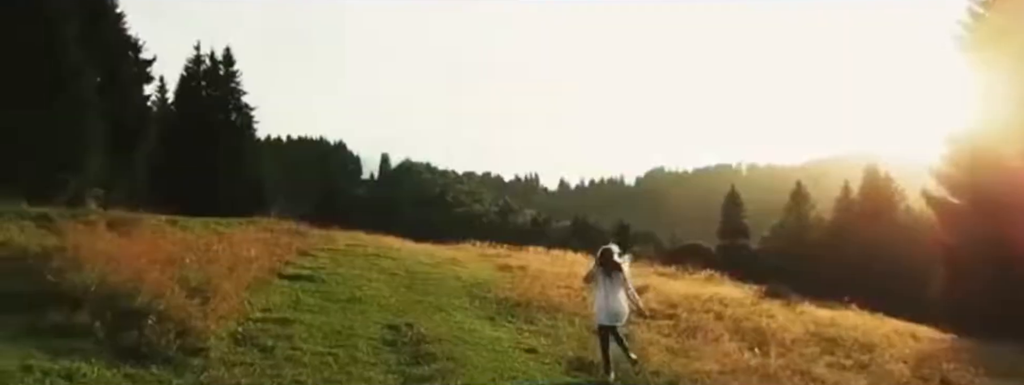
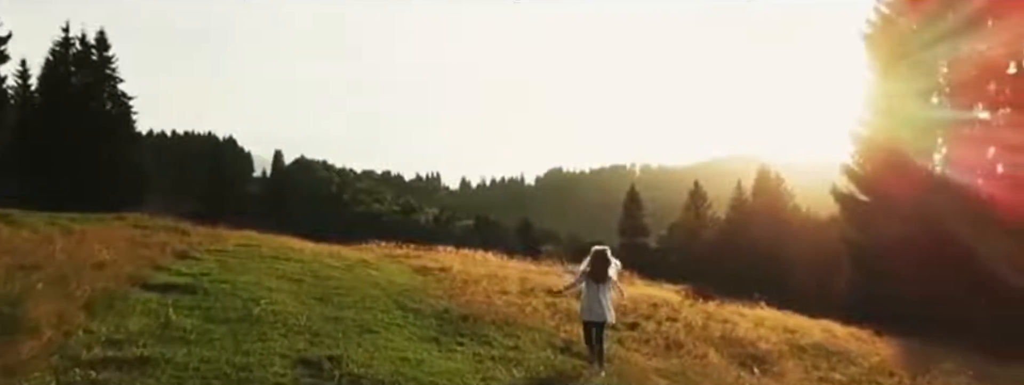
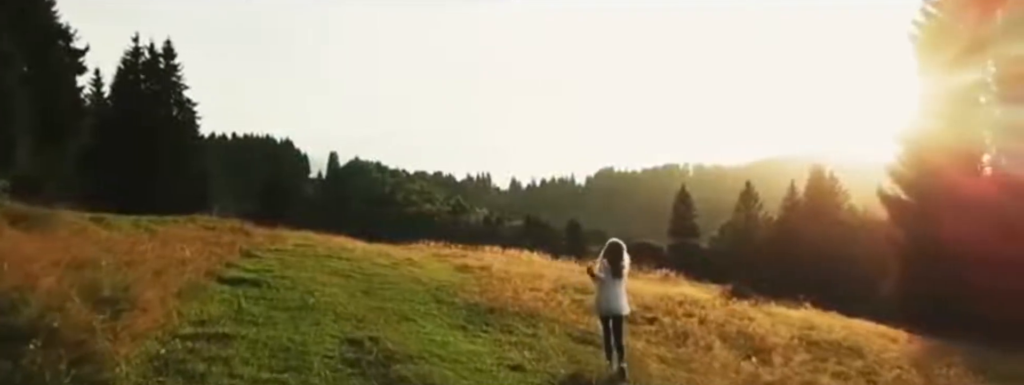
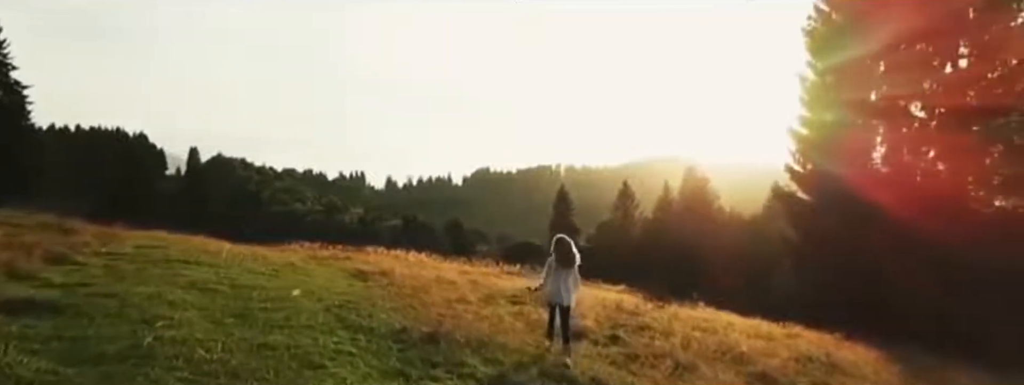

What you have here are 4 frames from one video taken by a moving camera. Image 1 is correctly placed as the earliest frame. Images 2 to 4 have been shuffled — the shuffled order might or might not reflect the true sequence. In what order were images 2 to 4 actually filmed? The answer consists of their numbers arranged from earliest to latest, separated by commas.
3, 2, 4
